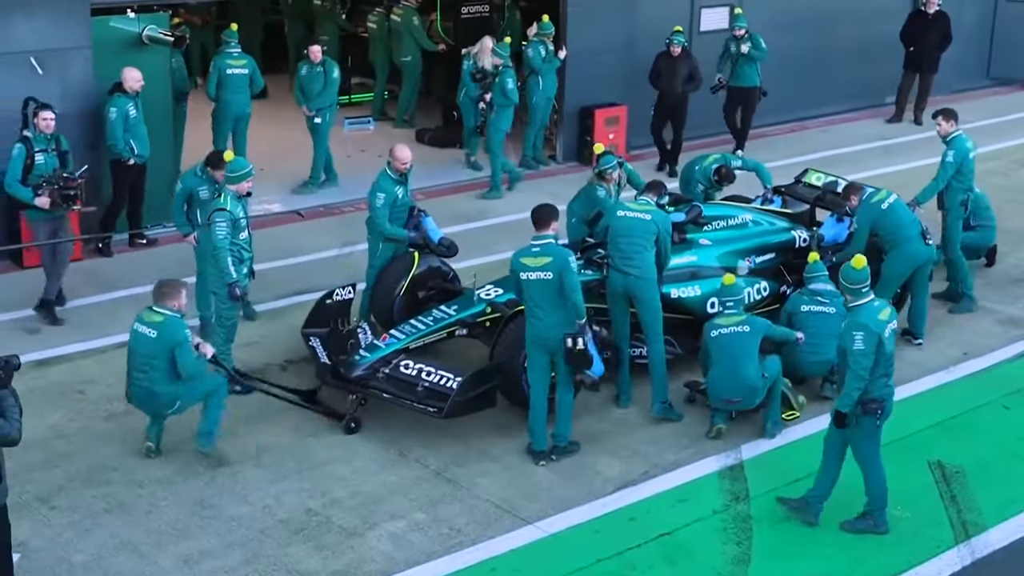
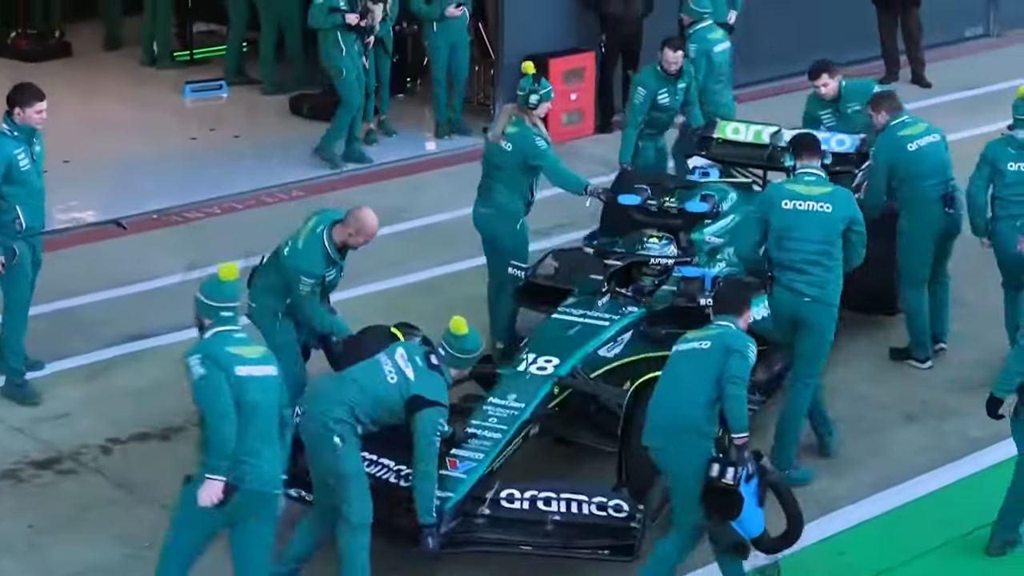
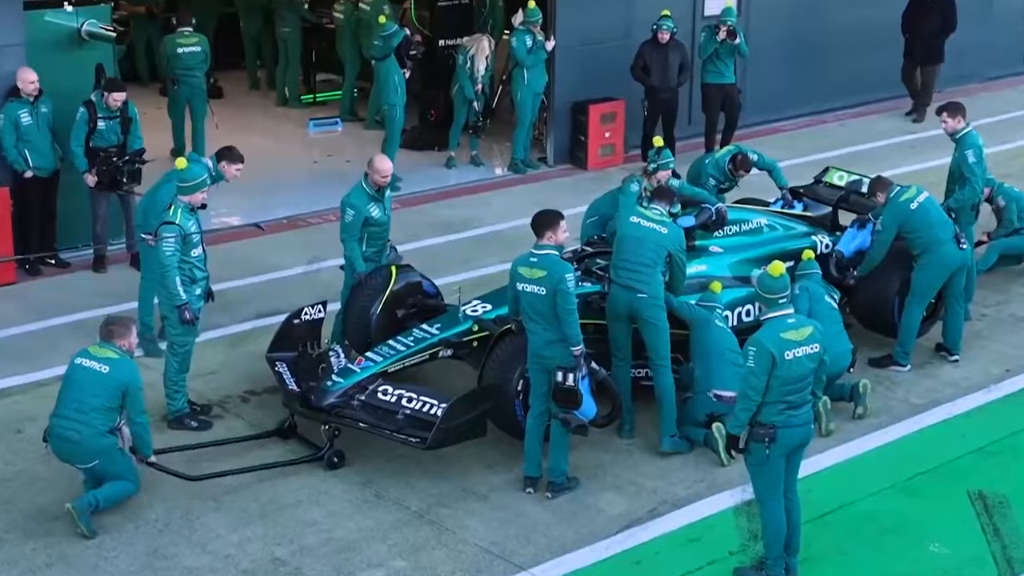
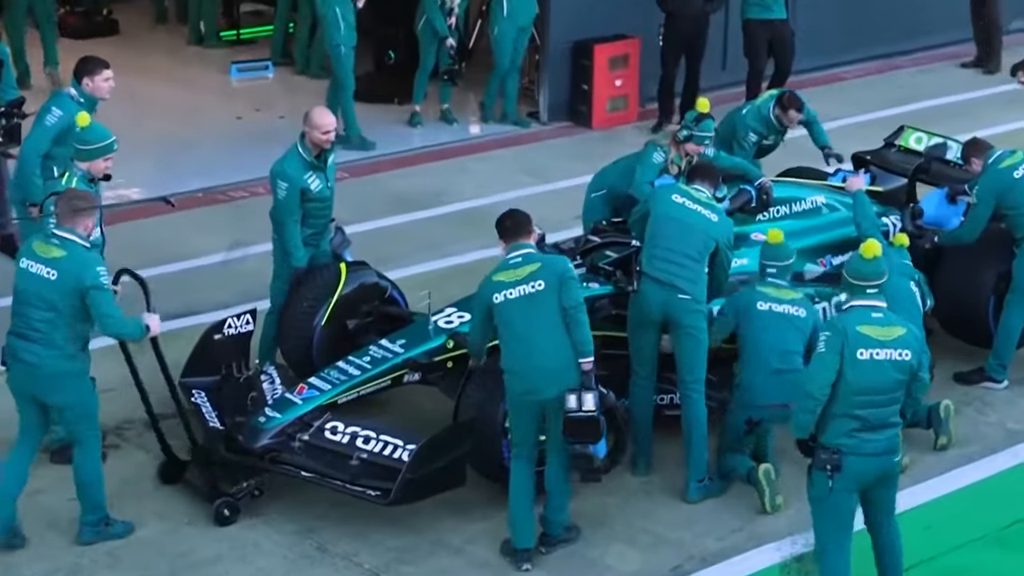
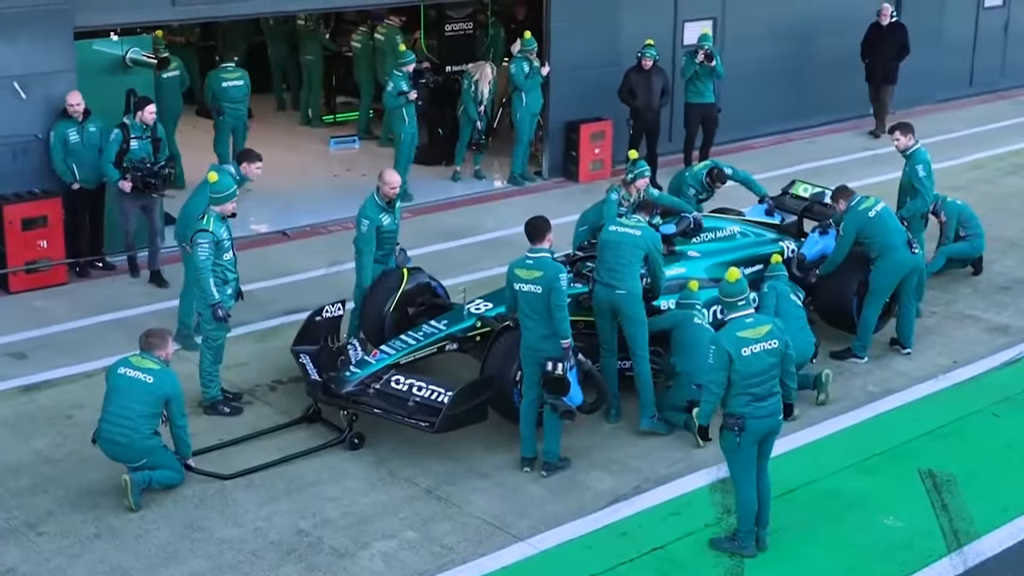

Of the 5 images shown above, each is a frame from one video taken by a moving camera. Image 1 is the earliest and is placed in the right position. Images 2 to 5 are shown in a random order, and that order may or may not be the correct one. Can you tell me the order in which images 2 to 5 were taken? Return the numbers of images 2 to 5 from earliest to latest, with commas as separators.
5, 3, 4, 2
